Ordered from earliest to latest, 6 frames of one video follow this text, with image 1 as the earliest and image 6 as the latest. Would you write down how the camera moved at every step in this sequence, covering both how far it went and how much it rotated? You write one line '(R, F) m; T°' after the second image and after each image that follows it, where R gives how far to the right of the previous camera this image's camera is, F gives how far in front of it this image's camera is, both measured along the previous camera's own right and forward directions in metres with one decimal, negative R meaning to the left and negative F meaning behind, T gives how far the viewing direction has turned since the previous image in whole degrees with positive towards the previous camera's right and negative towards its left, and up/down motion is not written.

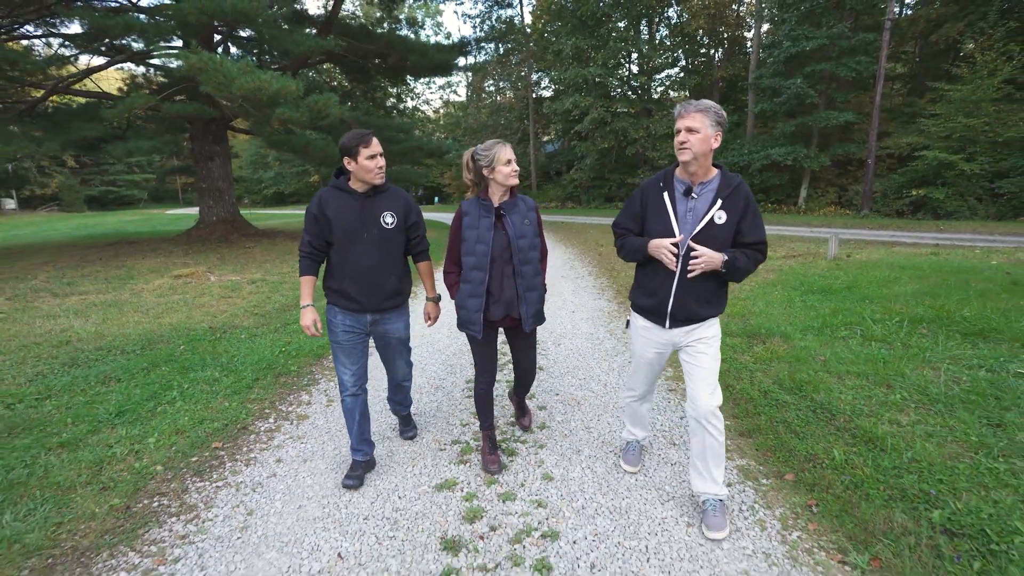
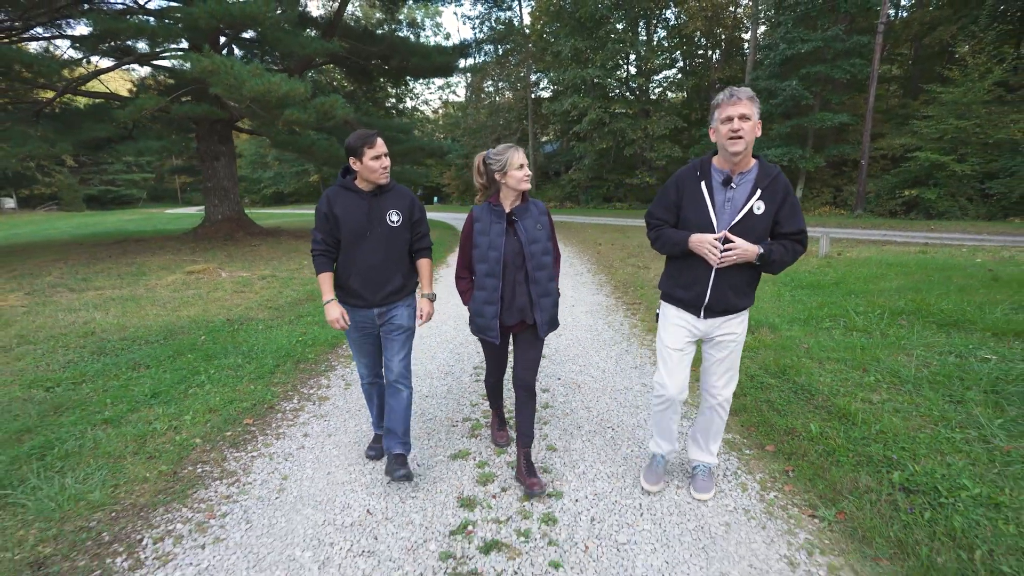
(-0.1, -0.3) m; 0°
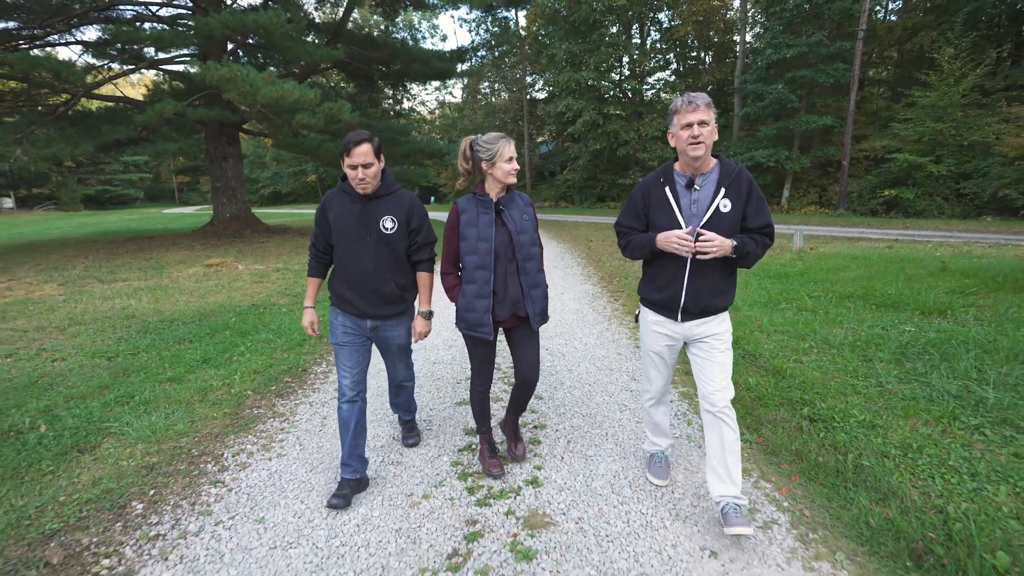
(0.0, -0.7) m; 0°
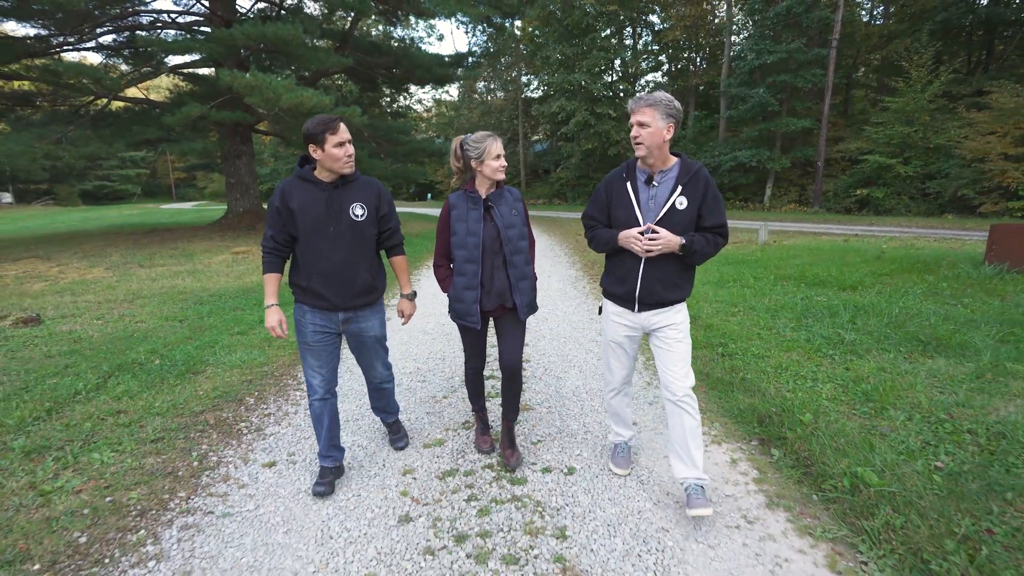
(0.0, -1.1) m; +1°
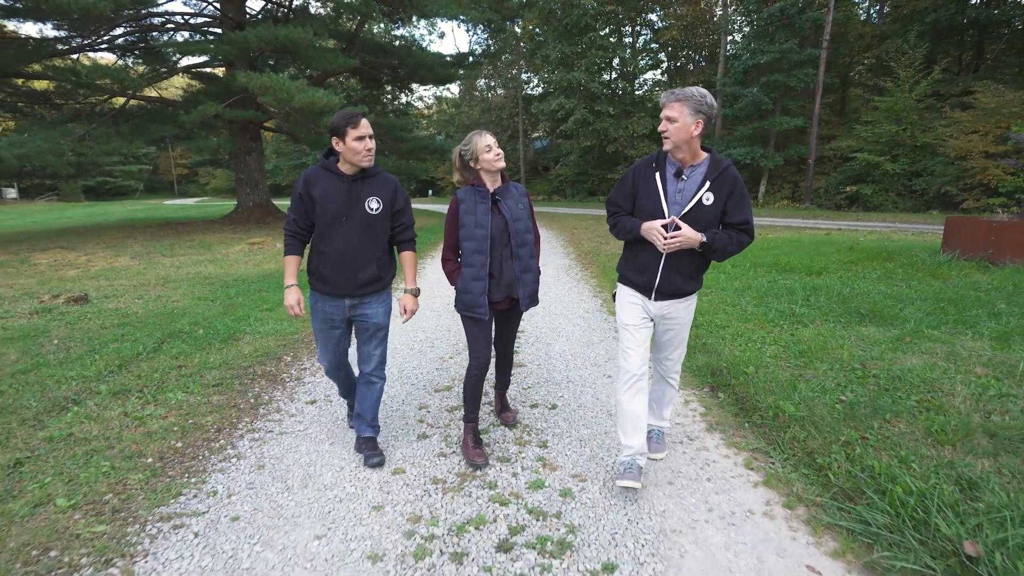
(0.0, -0.7) m; 0°
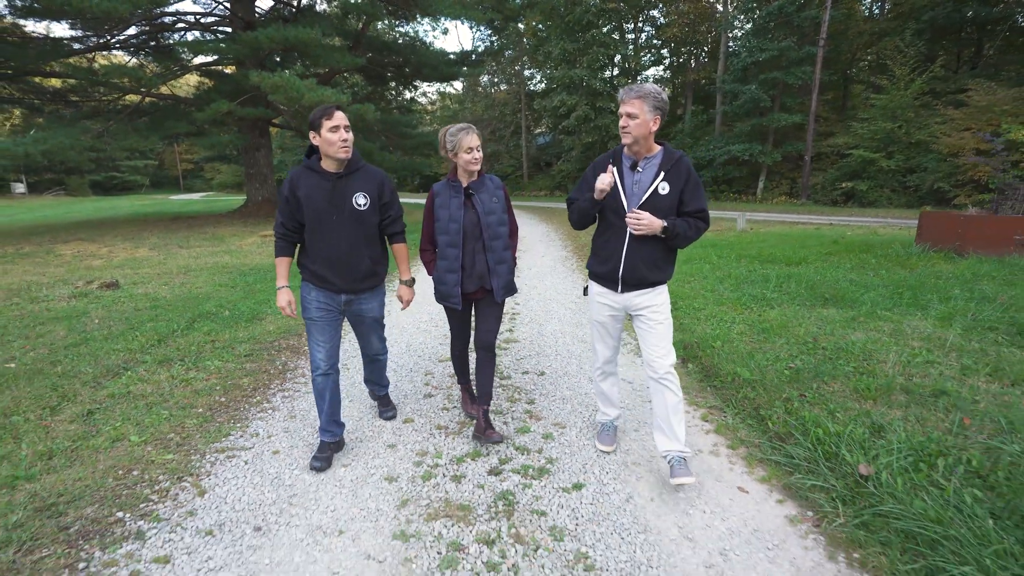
(+0.1, -0.5) m; 0°
